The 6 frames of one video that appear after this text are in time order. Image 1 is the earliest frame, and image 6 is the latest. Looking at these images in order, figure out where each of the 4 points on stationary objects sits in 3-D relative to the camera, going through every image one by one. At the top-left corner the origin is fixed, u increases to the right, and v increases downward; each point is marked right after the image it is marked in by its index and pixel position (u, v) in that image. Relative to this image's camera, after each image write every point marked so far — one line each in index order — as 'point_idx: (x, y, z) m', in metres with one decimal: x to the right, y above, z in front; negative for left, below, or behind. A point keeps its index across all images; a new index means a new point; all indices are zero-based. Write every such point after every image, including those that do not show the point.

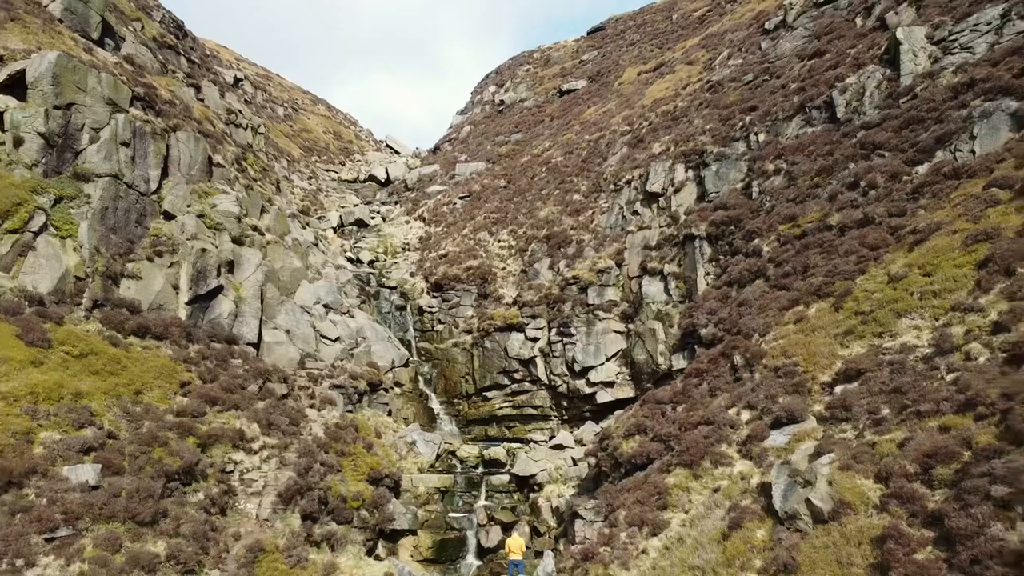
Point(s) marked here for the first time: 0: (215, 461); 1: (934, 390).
0: (-5.4, -3.1, +17.8) m
1: (+5.4, -1.3, +12.5) m
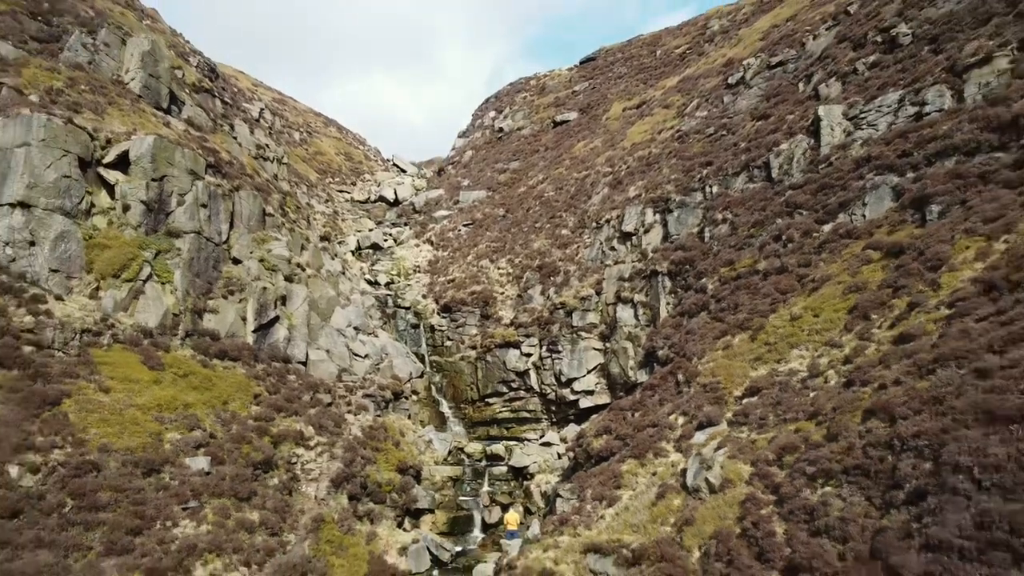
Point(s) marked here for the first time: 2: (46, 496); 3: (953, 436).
0: (-5.4, -4.0, +23.5) m
1: (+5.3, -2.1, +18.2) m
2: (-8.3, -3.7, +17.6) m
3: (+5.7, -1.9, +12.8) m
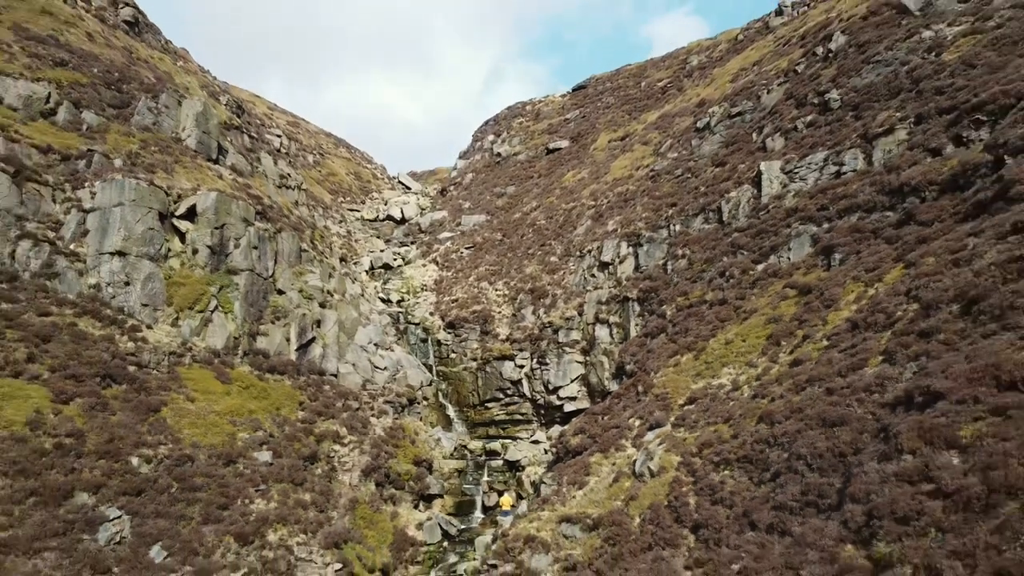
0: (-5.6, -4.9, +29.5) m
1: (+5.1, -3.0, +24.2) m
2: (-8.5, -4.6, +23.6) m
3: (+5.6, -2.8, +18.9) m
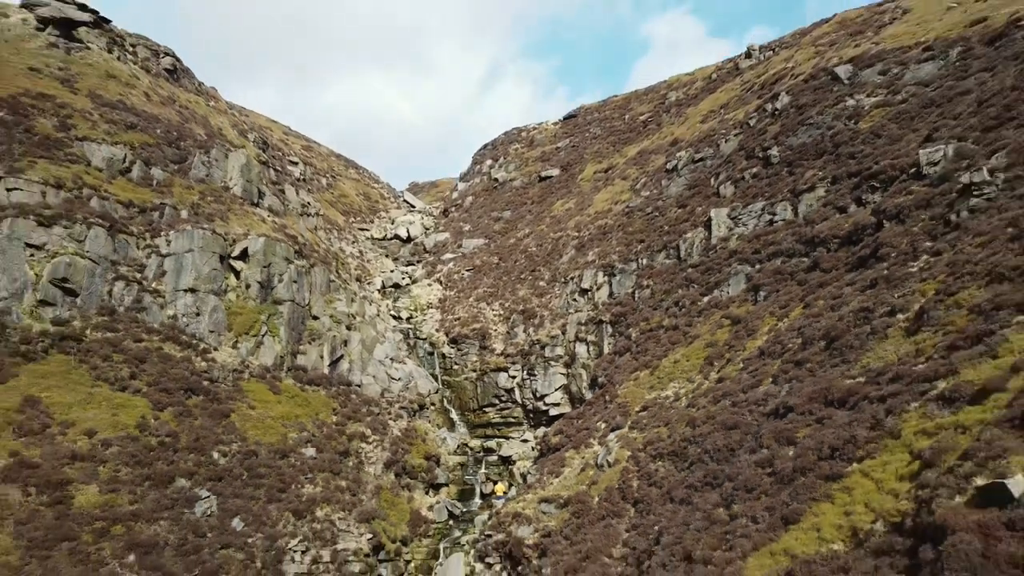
0: (-5.9, -5.9, +36.7) m
1: (+4.8, -4.1, +31.5) m
2: (-8.8, -5.7, +30.9) m
3: (+5.3, -3.9, +26.1) m
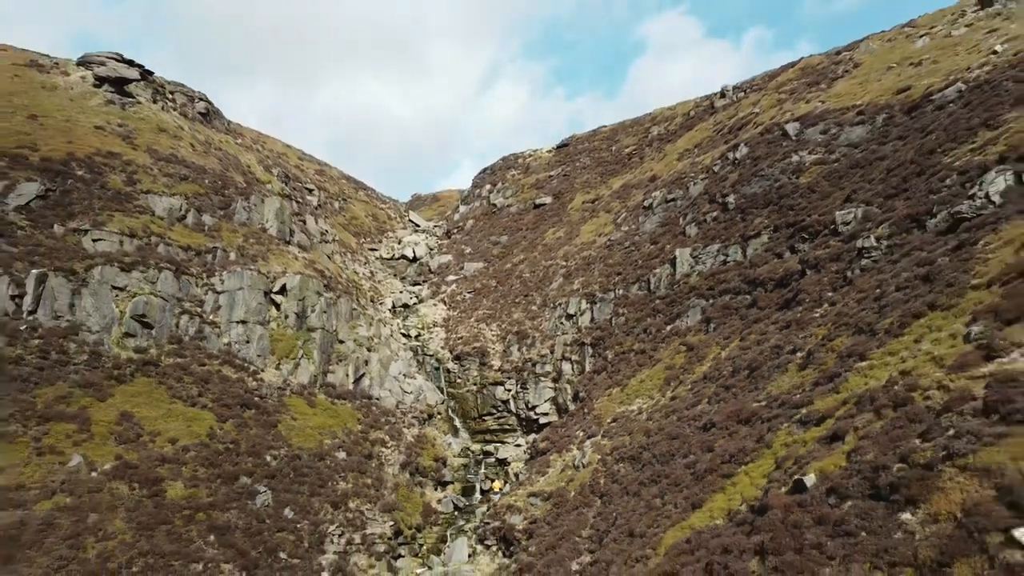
0: (-6.1, -7.4, +44.3) m
1: (+4.6, -5.5, +39.1) m
2: (-9.0, -7.1, +38.5) m
3: (+5.1, -5.3, +33.7) m
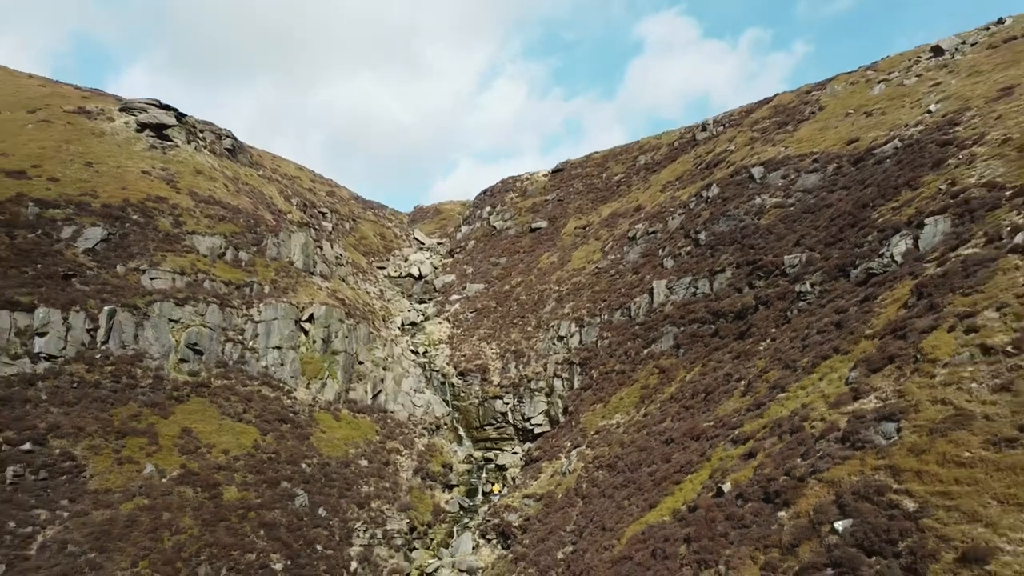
0: (-6.3, -8.9, +51.4) m
1: (+4.5, -7.1, +46.1) m
2: (-9.1, -8.6, +45.5) m
3: (+4.9, -6.9, +40.8) m
